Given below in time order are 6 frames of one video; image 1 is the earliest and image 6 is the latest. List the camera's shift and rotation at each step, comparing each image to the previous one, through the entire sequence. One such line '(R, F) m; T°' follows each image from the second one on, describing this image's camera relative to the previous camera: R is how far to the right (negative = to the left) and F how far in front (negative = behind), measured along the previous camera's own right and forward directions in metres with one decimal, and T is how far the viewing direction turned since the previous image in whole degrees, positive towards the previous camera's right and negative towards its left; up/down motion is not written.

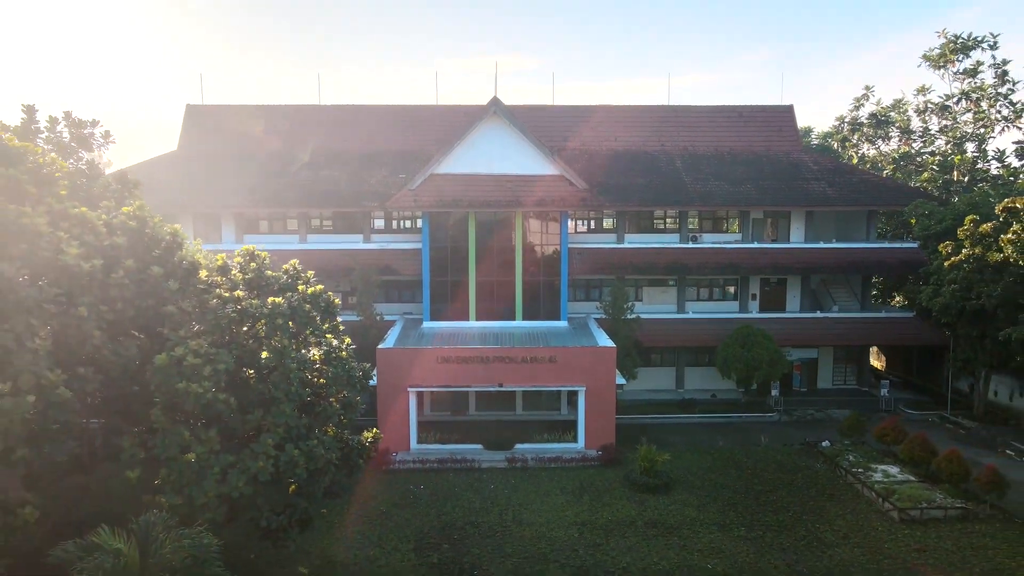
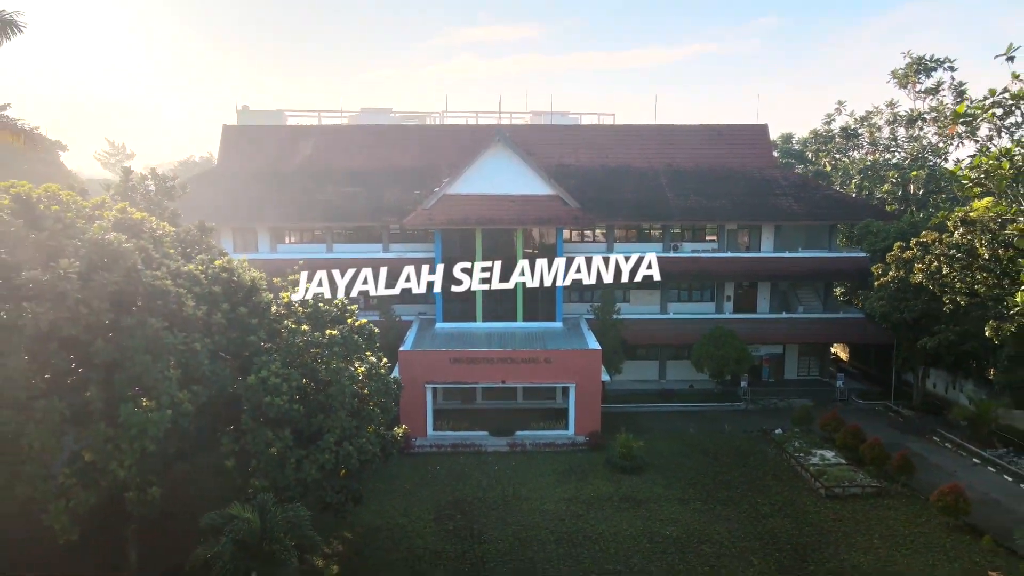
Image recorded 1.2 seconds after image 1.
(+0.1, -2.2) m; 0°
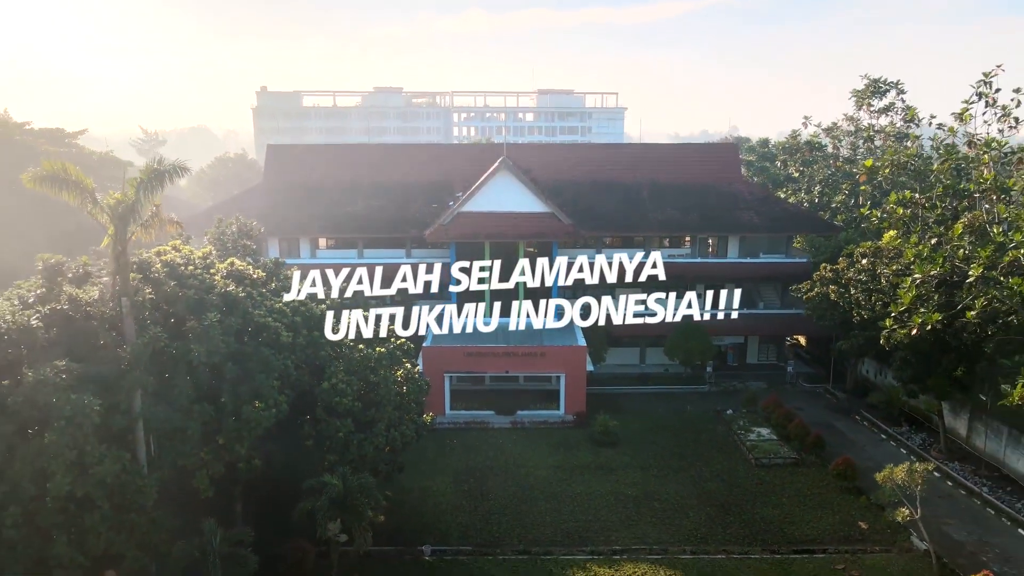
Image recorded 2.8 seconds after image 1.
(+0.2, -3.4) m; -1°
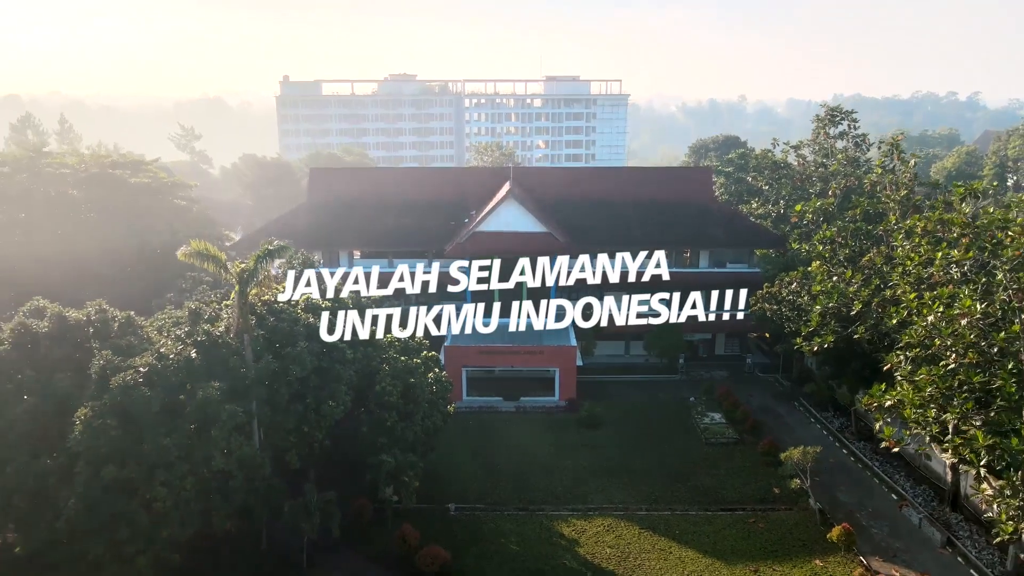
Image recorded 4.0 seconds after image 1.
(+0.2, -4.3) m; -1°
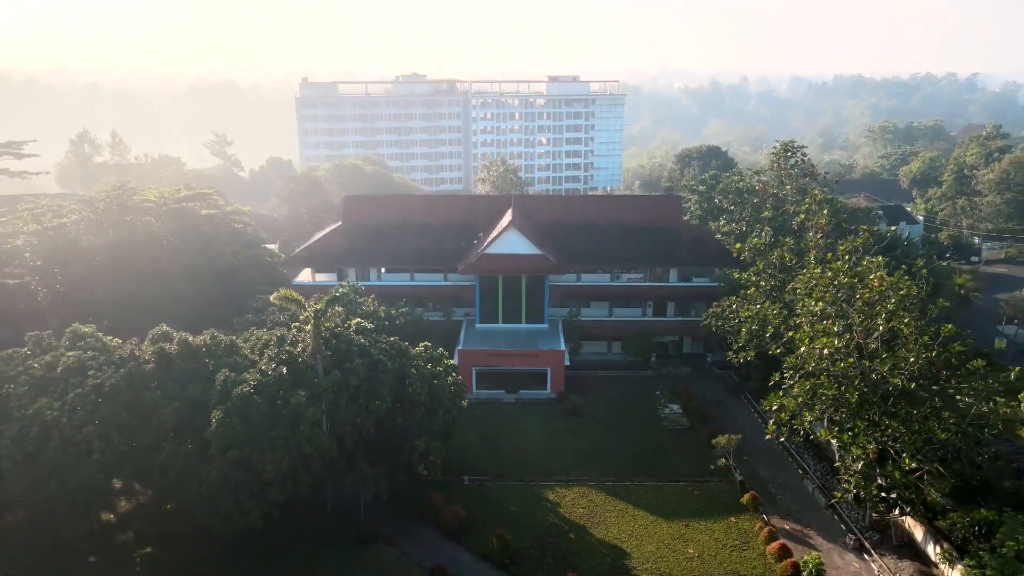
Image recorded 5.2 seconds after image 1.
(+0.2, -5.4) m; 0°
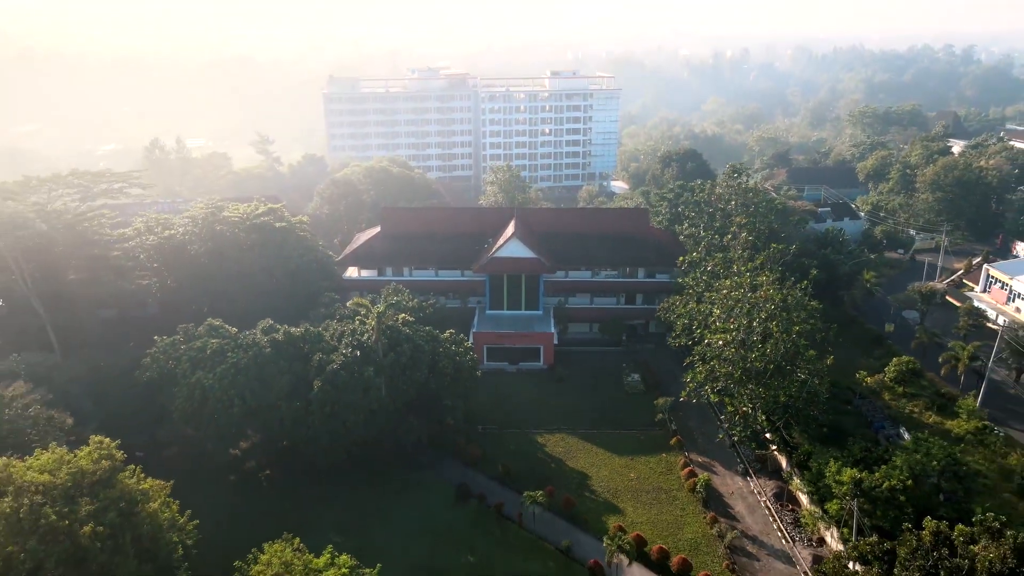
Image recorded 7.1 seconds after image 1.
(+0.3, -9.0) m; -1°
